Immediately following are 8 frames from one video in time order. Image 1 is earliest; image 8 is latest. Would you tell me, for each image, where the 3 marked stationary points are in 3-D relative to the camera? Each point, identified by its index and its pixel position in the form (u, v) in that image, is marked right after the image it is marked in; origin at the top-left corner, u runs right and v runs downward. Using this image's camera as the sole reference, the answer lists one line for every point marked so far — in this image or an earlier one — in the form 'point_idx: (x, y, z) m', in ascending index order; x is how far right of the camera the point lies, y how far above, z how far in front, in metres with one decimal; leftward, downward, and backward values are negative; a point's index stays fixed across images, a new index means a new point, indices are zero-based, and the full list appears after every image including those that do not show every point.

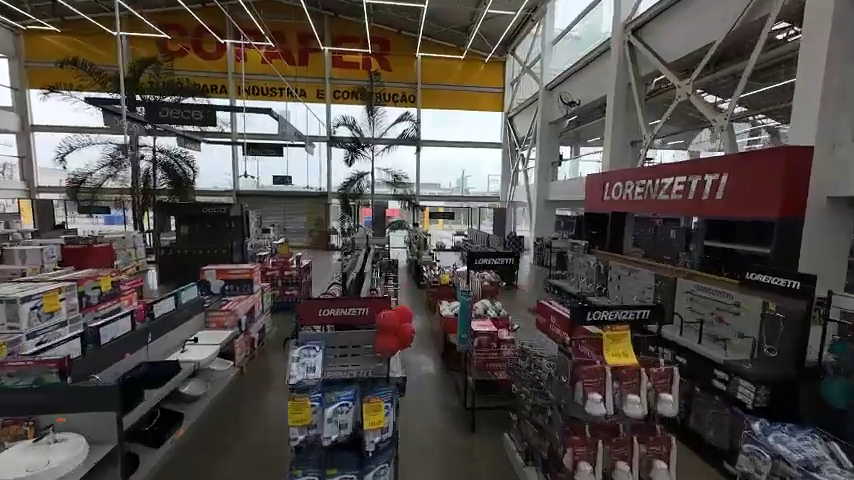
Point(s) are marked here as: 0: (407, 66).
0: (-0.8, +6.9, +13.9) m
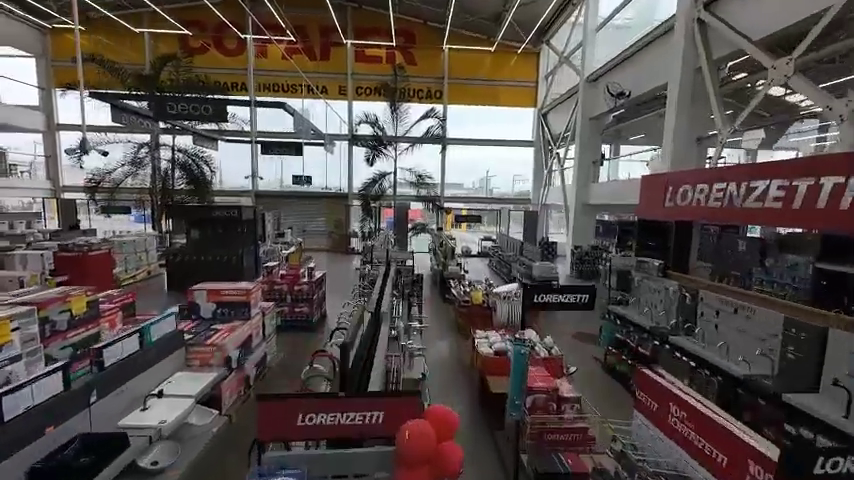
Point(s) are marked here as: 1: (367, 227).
0: (+0.2, +6.7, +13.1) m
1: (-2.1, +0.4, +12.1) m
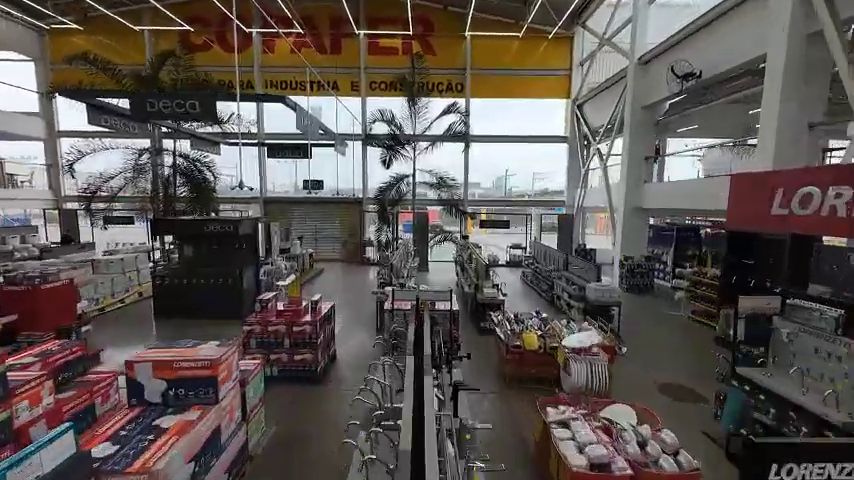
0: (+0.9, +6.5, +11.9) m
1: (-1.4, +0.1, +11.0) m
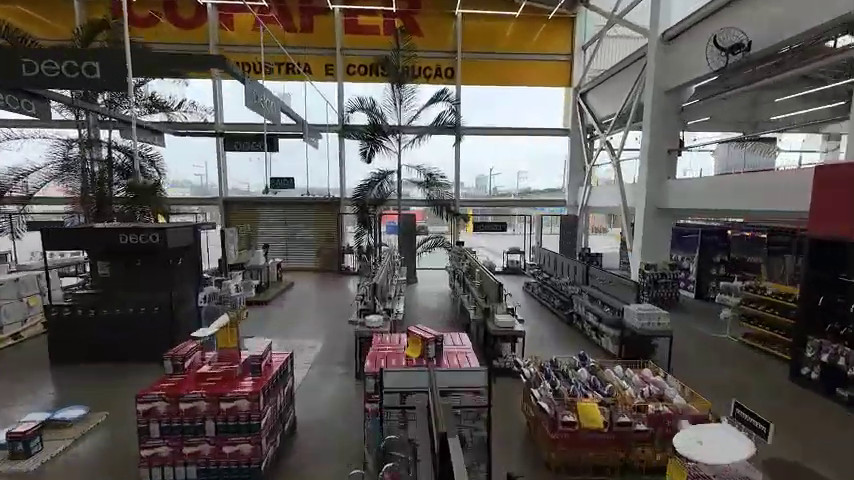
0: (+0.5, +6.3, +10.5) m
1: (-1.7, -0.1, +9.5) m
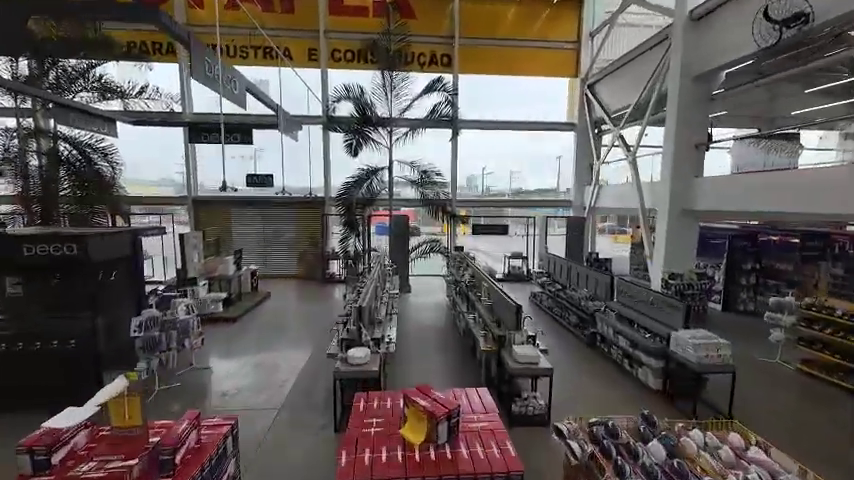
0: (+0.3, +6.2, +9.5) m
1: (-1.9, -0.2, +8.5) m
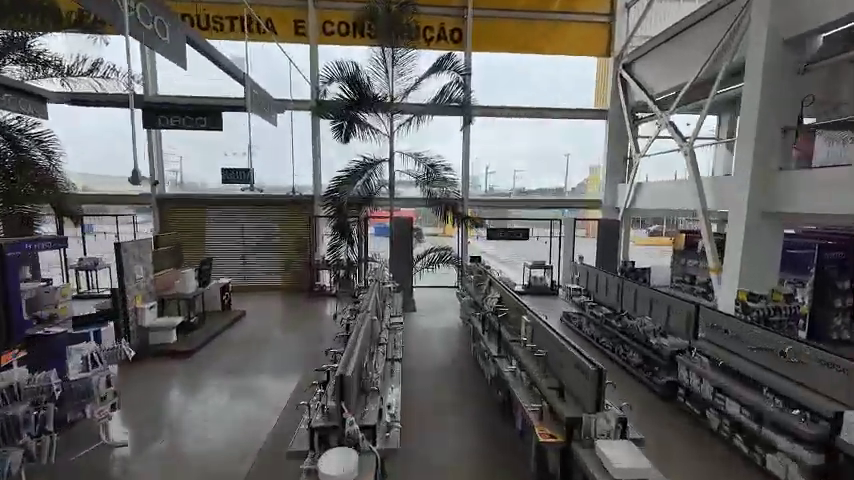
0: (+0.5, +6.1, +8.1) m
1: (-1.7, -0.3, +7.0) m
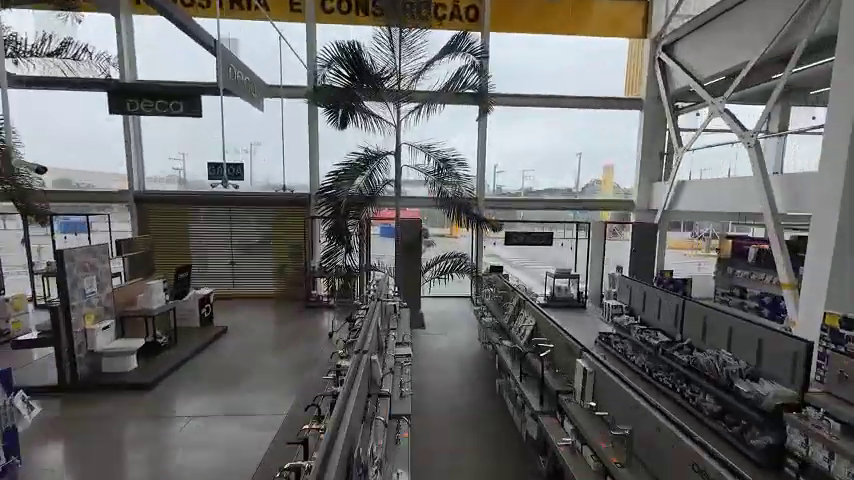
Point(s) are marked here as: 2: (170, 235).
0: (+0.7, +6.0, +7.1) m
1: (-1.5, -0.4, +6.1) m
2: (-5.4, +0.1, +7.4) m
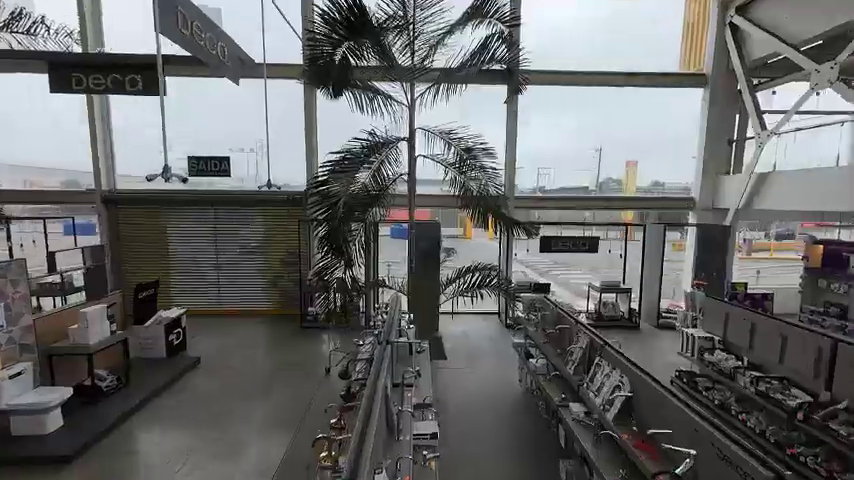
0: (+1.0, +5.8, +5.9) m
1: (-1.2, -0.5, +4.9) m
2: (-5.1, 0.0, +6.4) m
